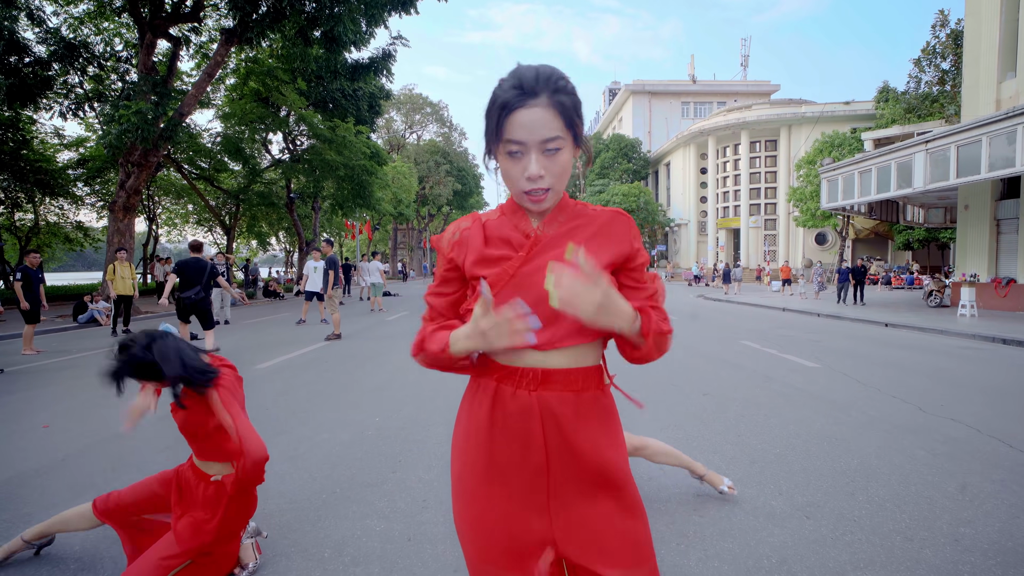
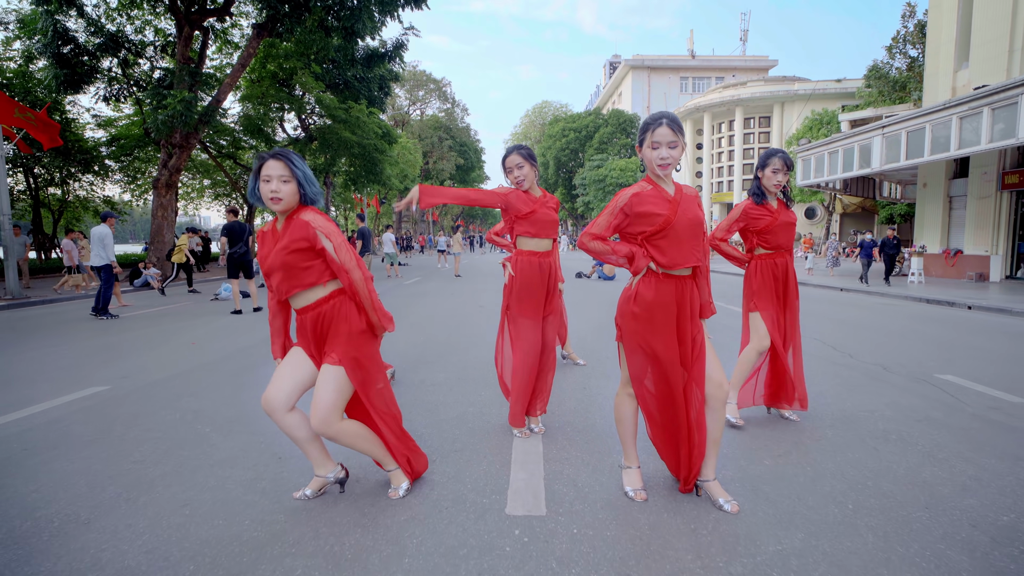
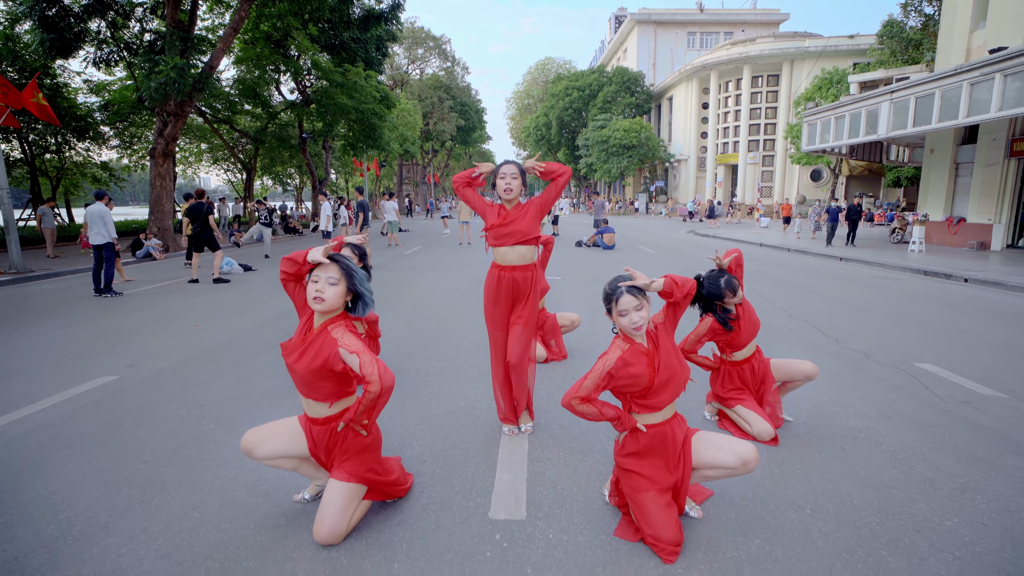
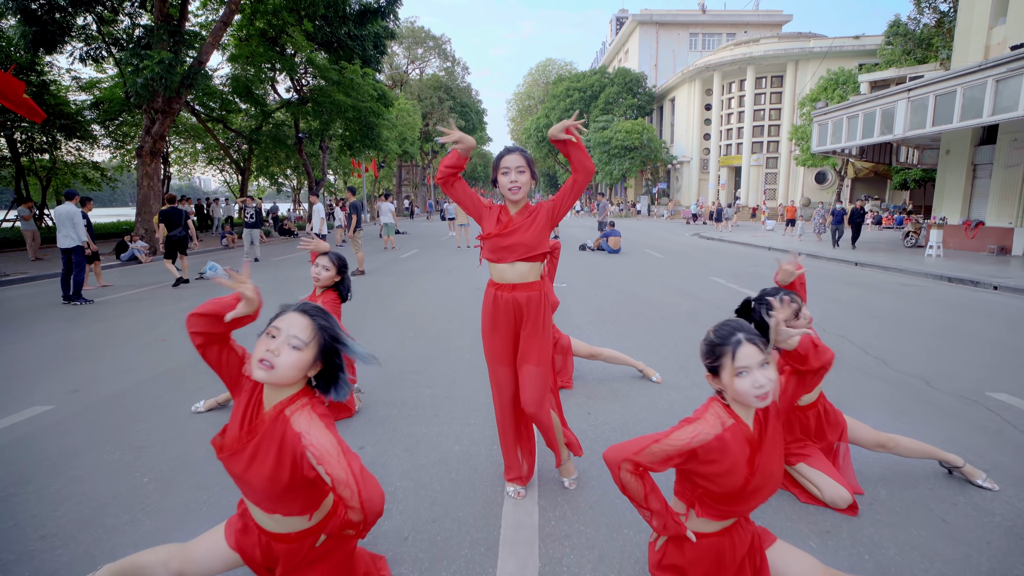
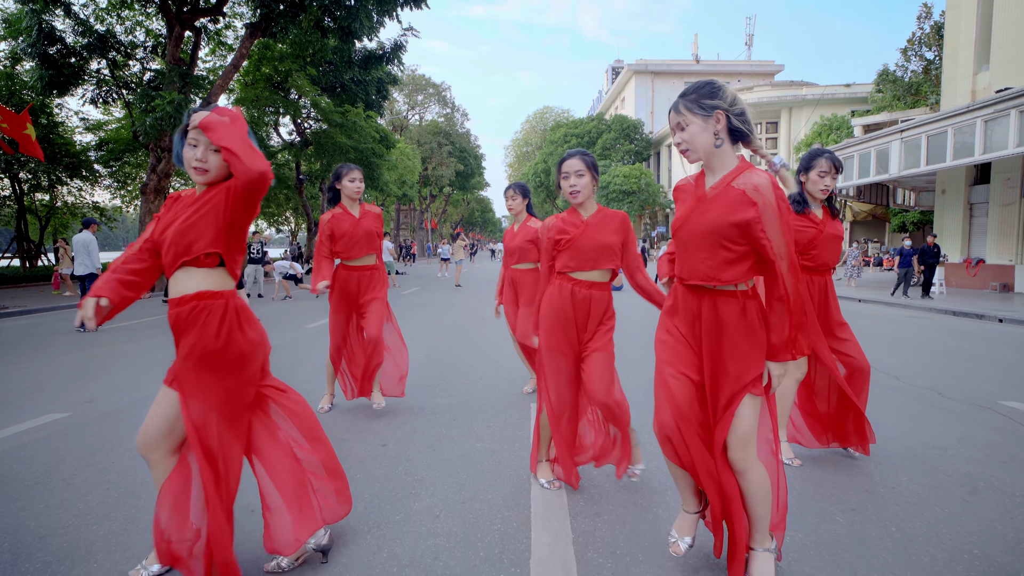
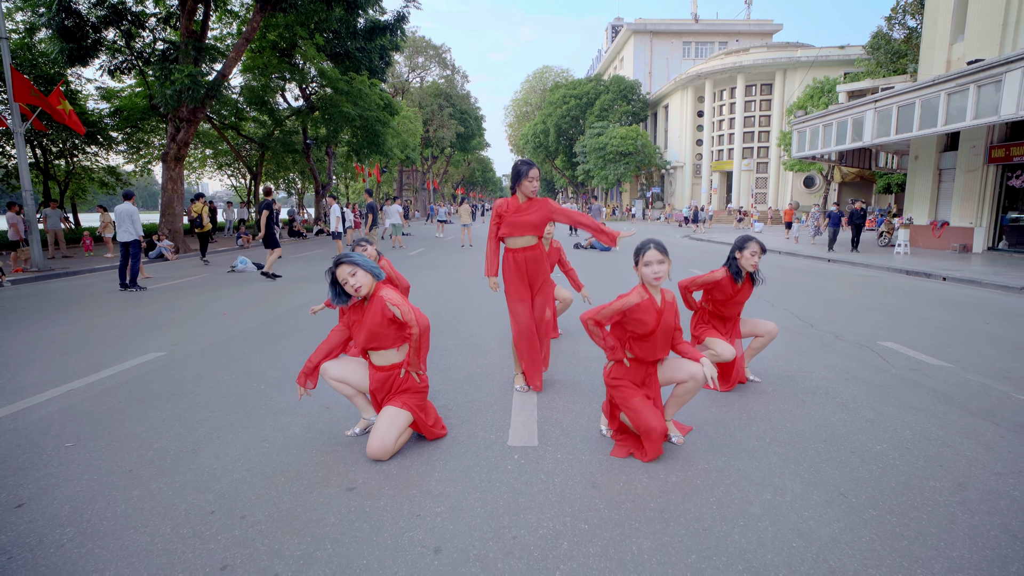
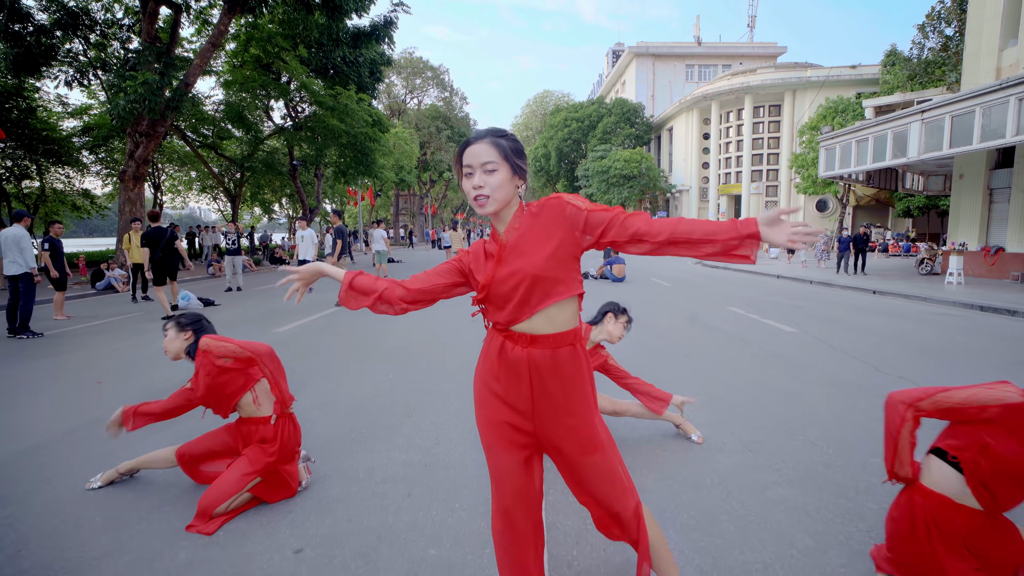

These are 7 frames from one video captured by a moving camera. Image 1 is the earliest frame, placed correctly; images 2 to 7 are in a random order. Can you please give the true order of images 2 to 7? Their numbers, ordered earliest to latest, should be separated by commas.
7, 4, 3, 6, 2, 5
